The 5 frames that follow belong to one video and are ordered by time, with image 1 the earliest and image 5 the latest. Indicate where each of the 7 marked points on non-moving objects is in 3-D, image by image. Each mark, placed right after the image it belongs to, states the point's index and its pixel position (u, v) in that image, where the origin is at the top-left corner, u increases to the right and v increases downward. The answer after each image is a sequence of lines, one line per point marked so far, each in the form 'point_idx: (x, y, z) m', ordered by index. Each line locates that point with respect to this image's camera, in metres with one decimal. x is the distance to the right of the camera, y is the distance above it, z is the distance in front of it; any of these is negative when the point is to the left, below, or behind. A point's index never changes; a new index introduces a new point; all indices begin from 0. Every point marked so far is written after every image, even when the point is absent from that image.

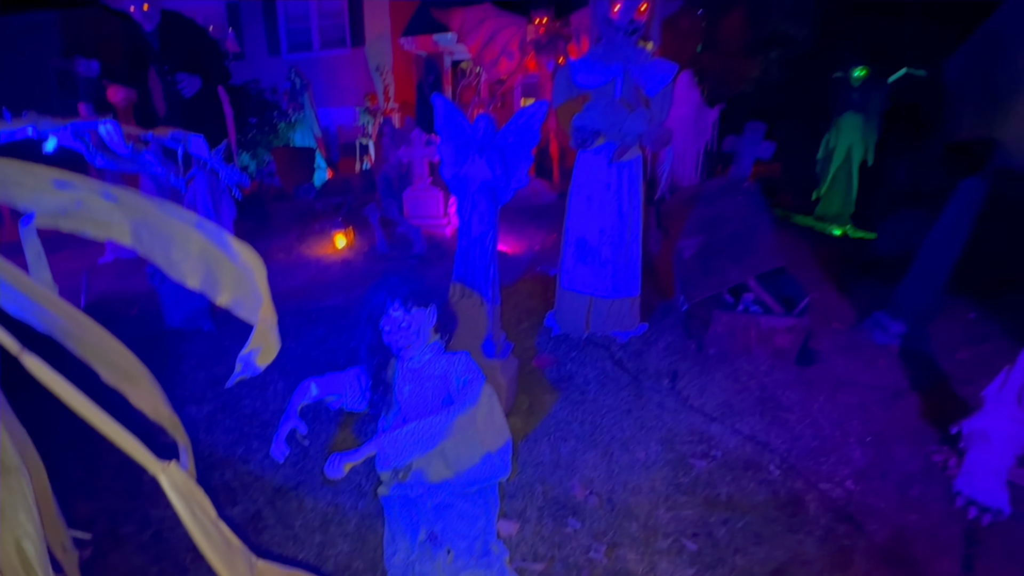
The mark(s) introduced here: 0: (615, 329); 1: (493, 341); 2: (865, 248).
0: (+0.9, -0.3, +4.0) m
1: (-0.1, -0.3, +3.1) m
2: (+5.5, +0.6, +7.3) m
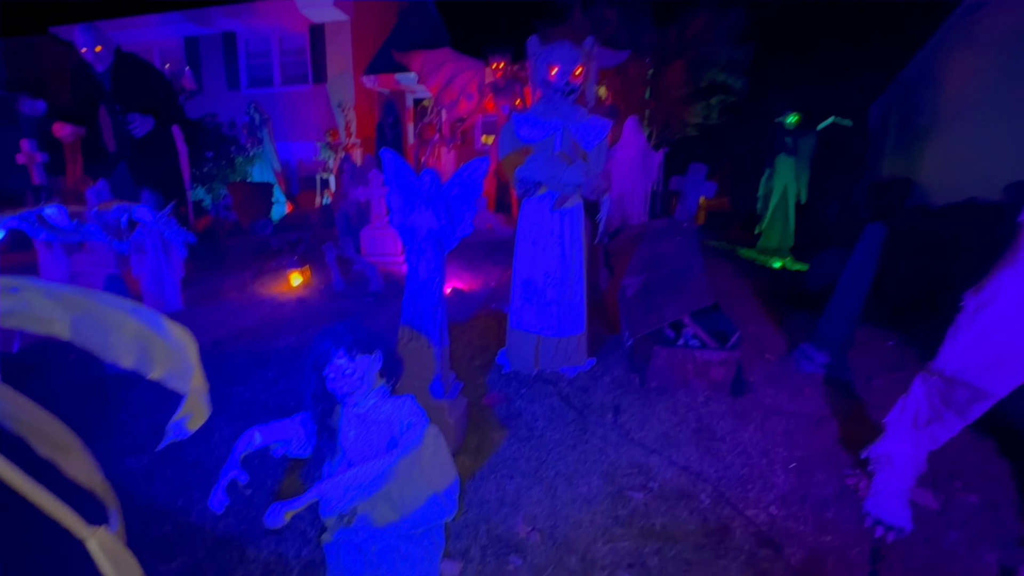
0: (+0.5, -0.7, +4.2) m
1: (-0.5, -0.6, +3.2) m
2: (+4.8, +0.1, +7.9) m
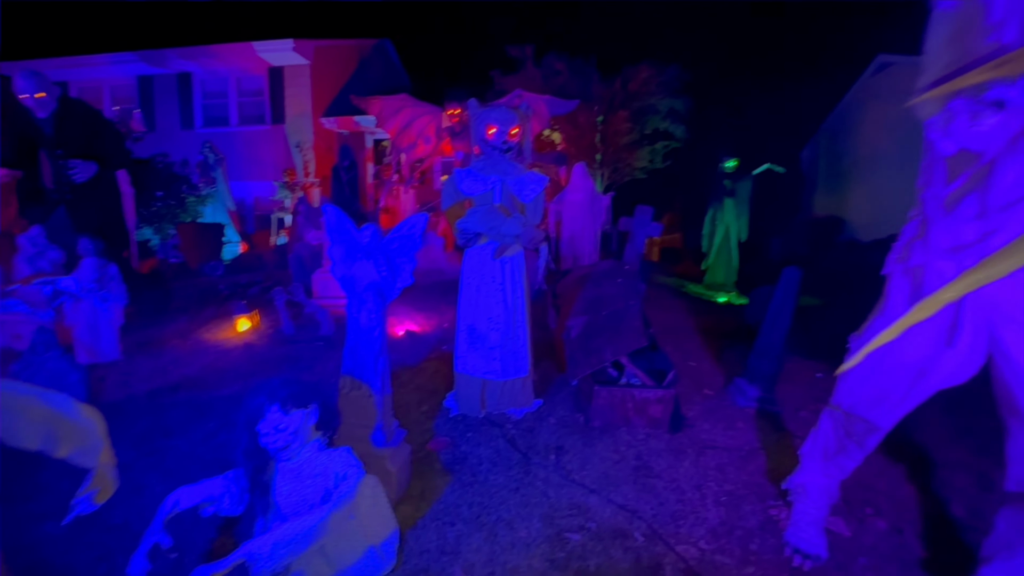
0: (0.0, -1.1, +4.3) m
1: (-0.9, -1.0, +3.2) m
2: (+4.0, -0.5, +8.3) m
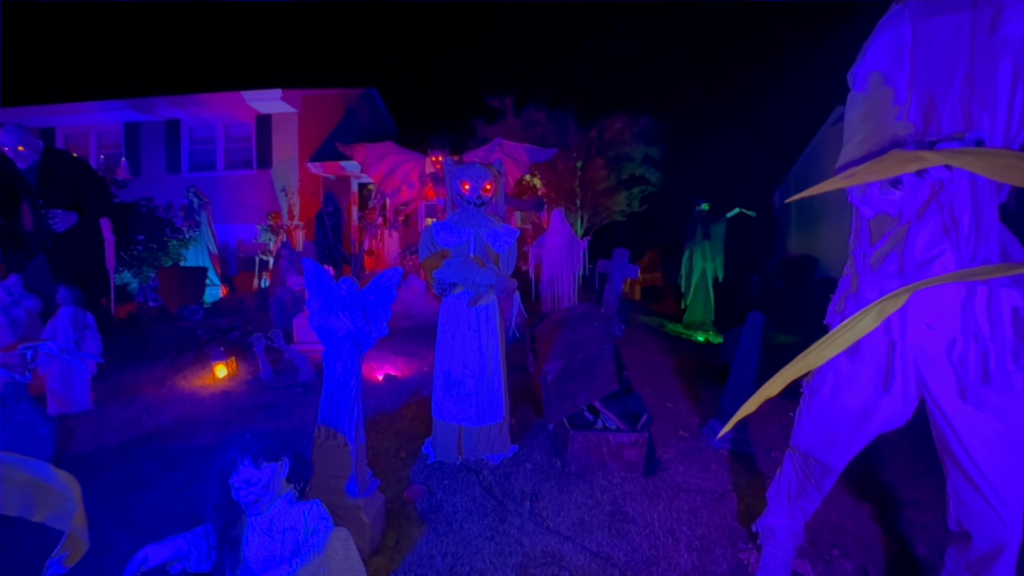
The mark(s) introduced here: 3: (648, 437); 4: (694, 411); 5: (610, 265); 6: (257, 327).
0: (-0.2, -1.5, +4.3) m
1: (-1.1, -1.3, +3.2) m
2: (+3.6, -1.2, +8.5) m
3: (+1.3, -1.4, +4.4) m
4: (+2.3, -1.6, +5.9) m
5: (+1.9, +0.5, +9.2) m
6: (-4.6, -0.7, +8.5) m
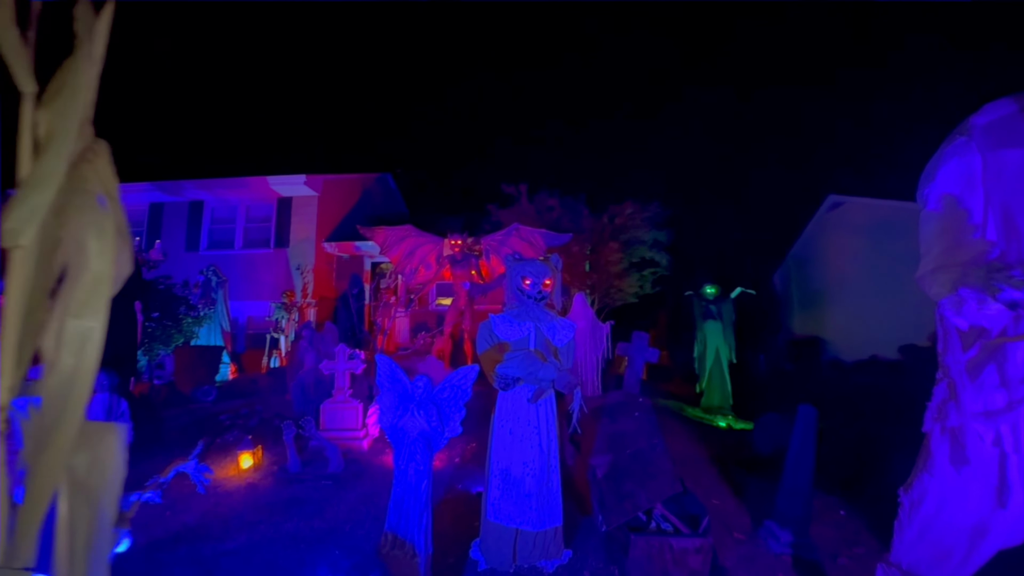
0: (+0.3, -2.3, +4.1) m
1: (-0.6, -2.0, +3.0) m
2: (+4.1, -2.8, +8.3) m
3: (+1.8, -2.2, +4.2) m
4: (+2.8, -2.7, +5.7) m
5: (+2.4, -1.2, +9.2) m
6: (-4.2, -2.1, +8.3) m
